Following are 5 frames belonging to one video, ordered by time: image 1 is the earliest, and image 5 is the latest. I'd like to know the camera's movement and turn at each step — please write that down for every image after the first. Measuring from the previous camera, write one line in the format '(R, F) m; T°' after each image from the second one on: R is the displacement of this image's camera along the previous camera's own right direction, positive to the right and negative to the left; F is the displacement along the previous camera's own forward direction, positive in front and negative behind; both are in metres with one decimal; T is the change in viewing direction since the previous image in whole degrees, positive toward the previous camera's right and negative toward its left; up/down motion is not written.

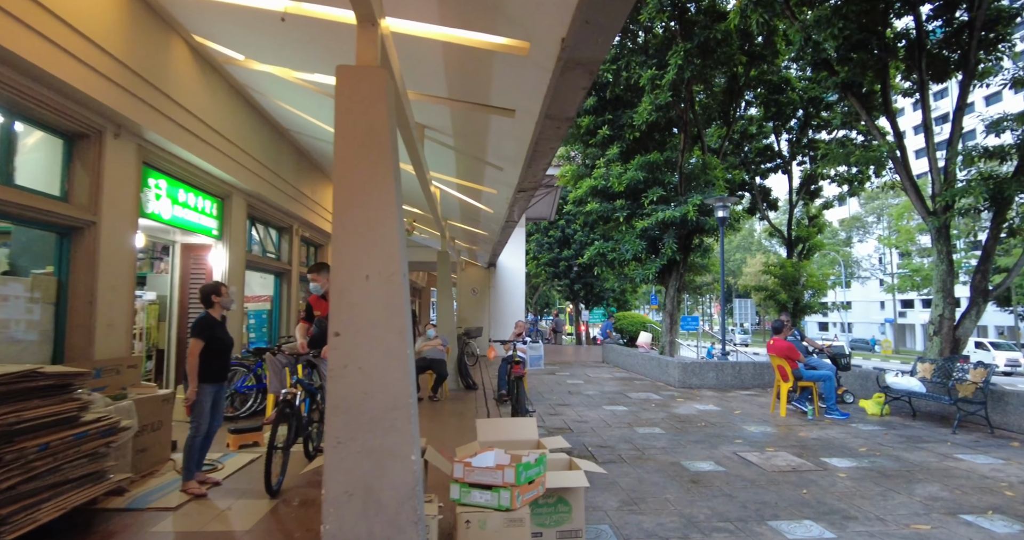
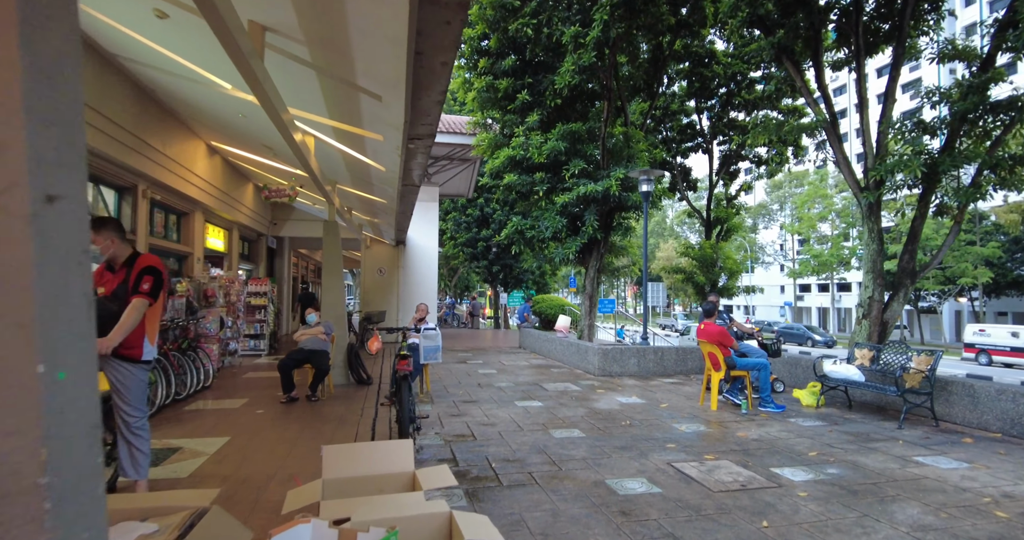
(+0.3, +1.2) m; +9°
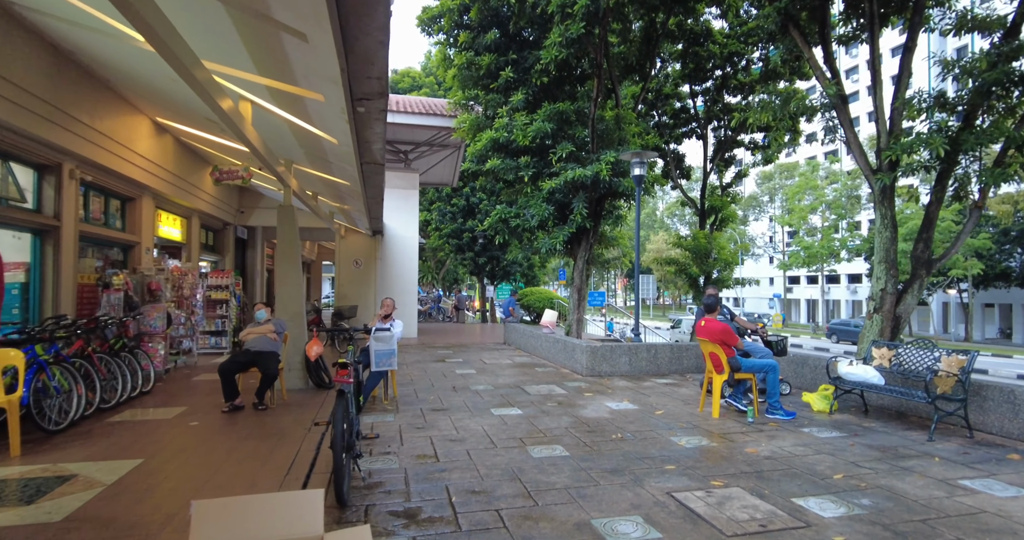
(+0.2, +0.8) m; +1°
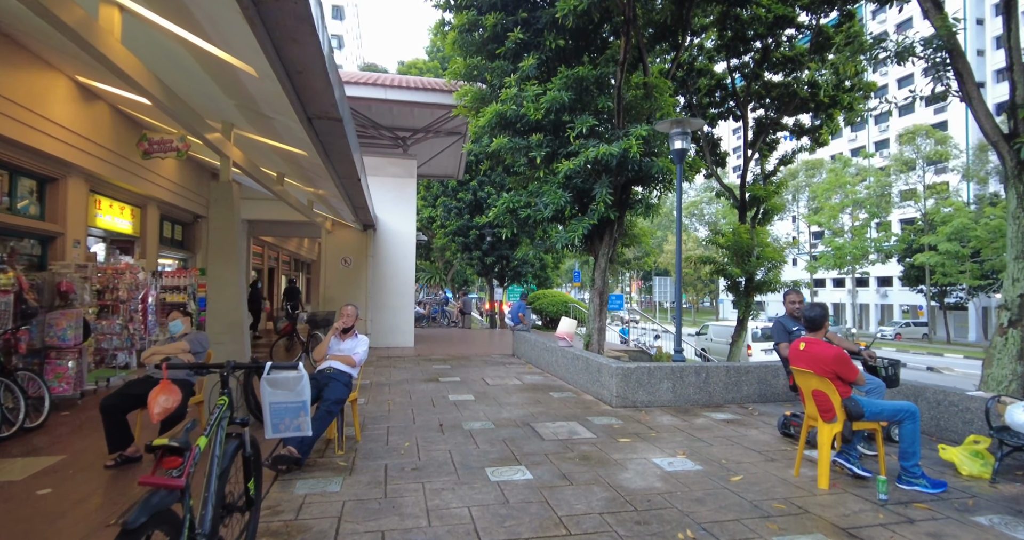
(0.0, +1.8) m; -1°
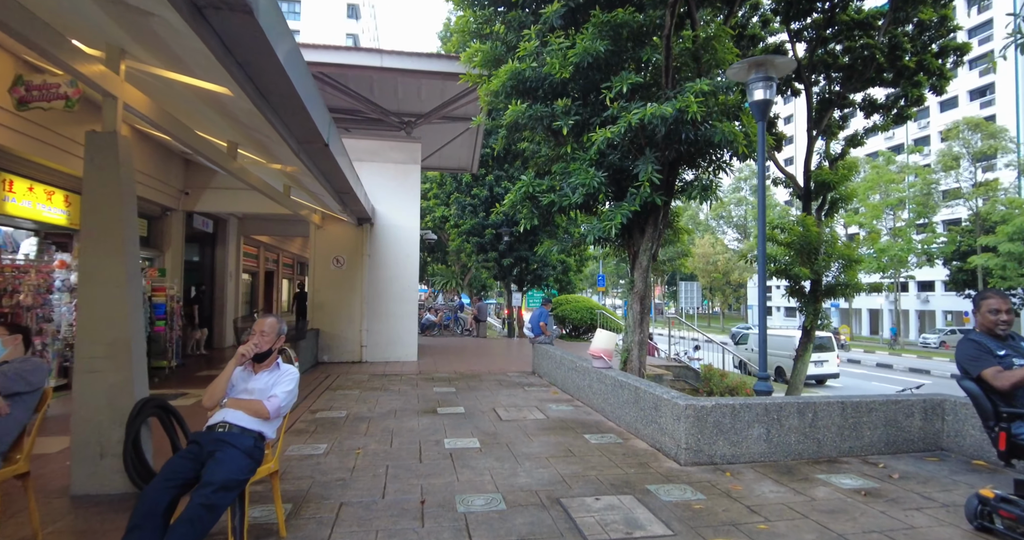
(0.0, +1.9) m; -2°
